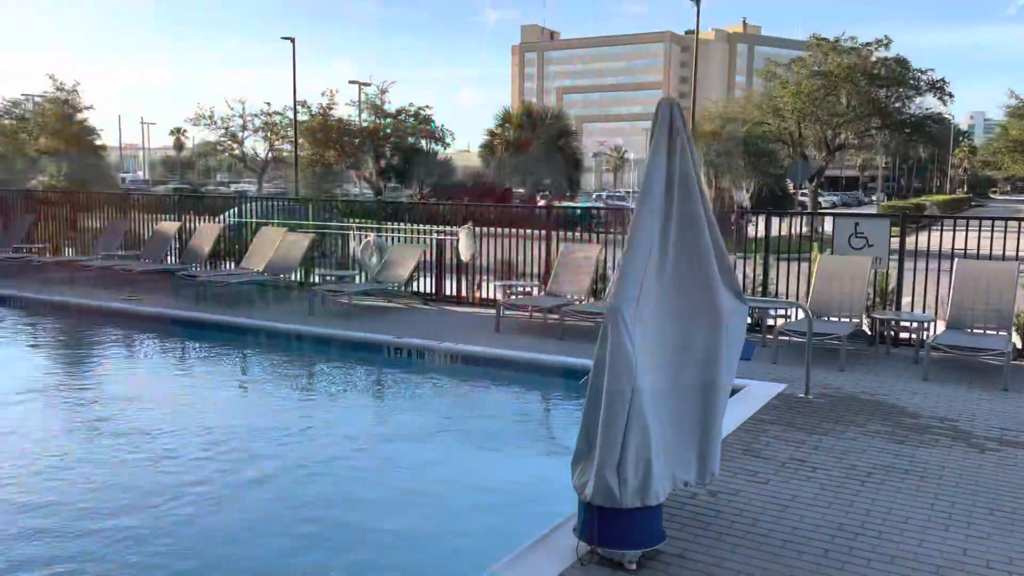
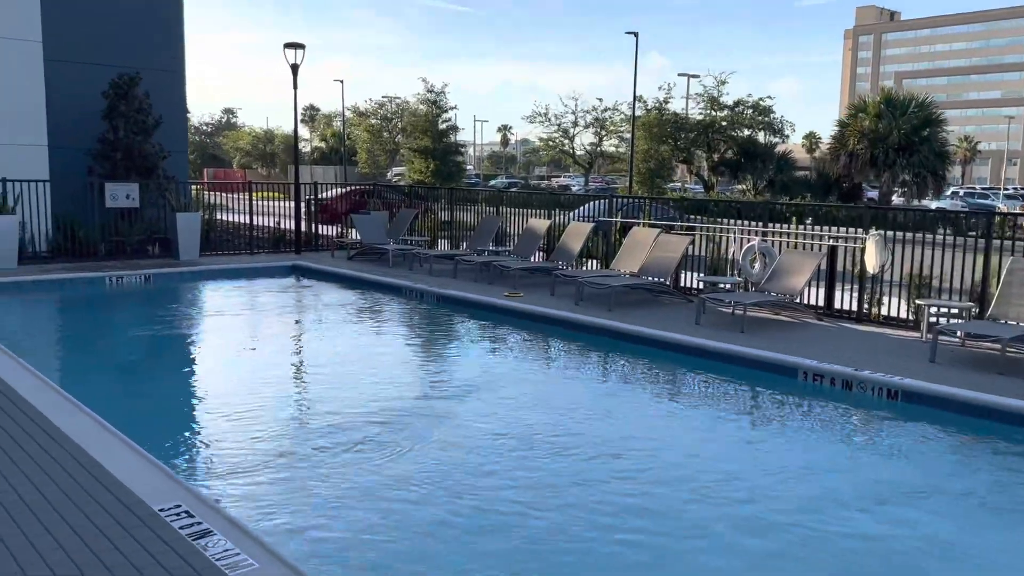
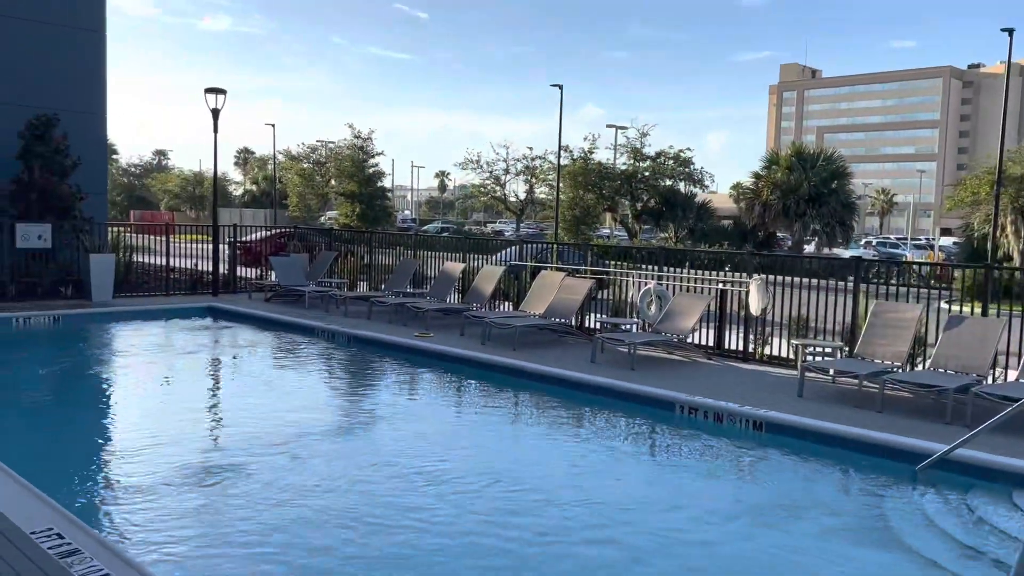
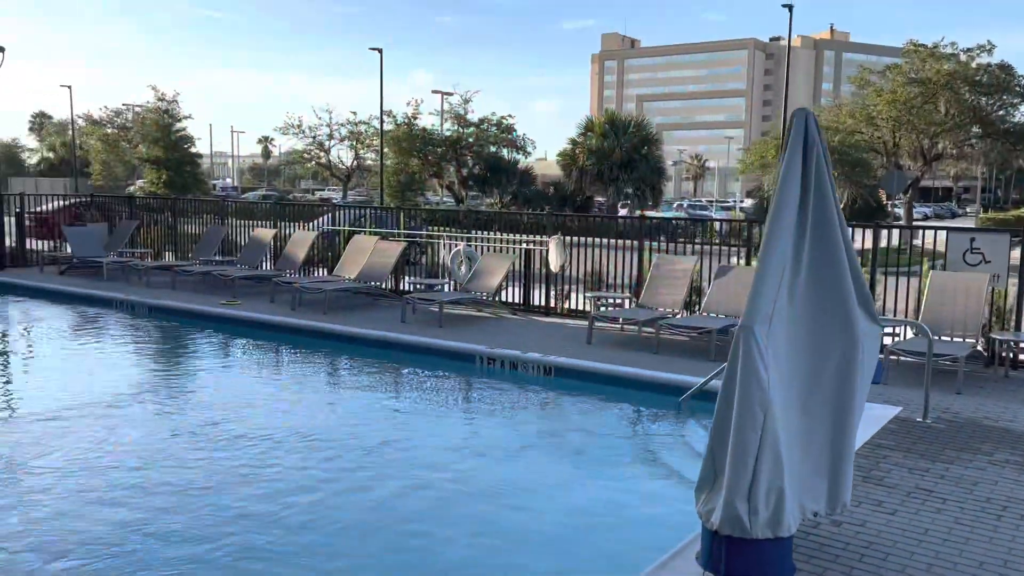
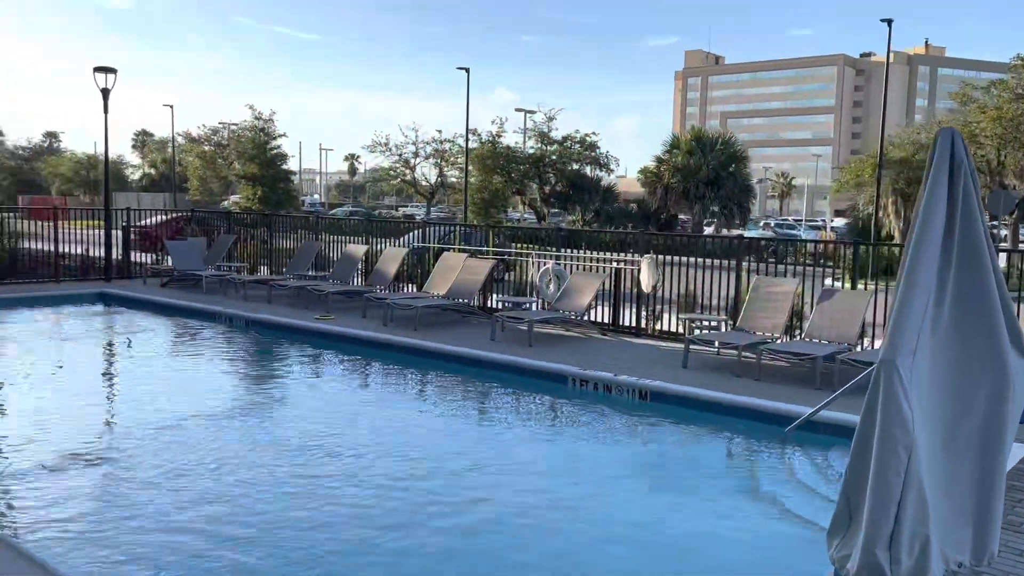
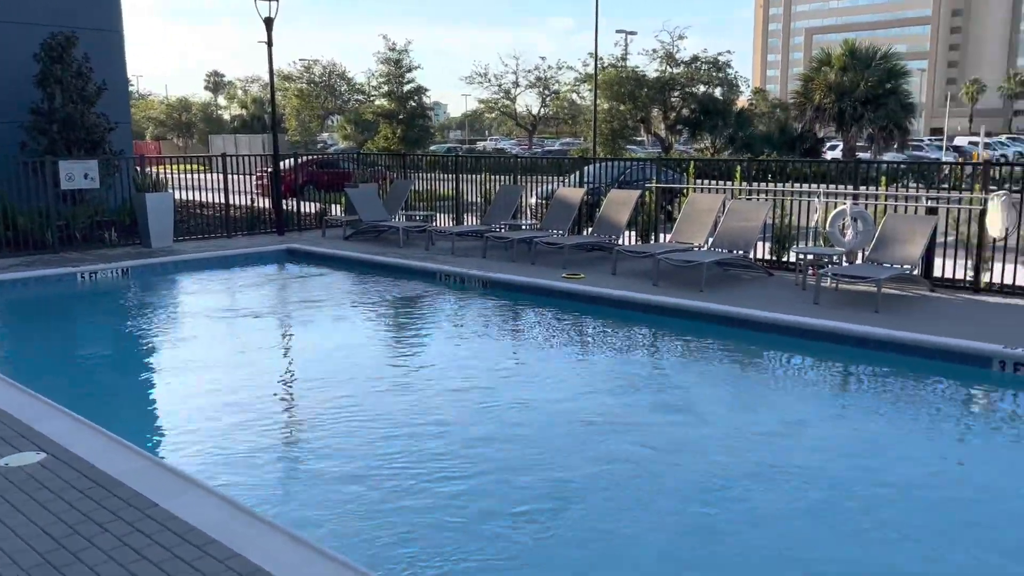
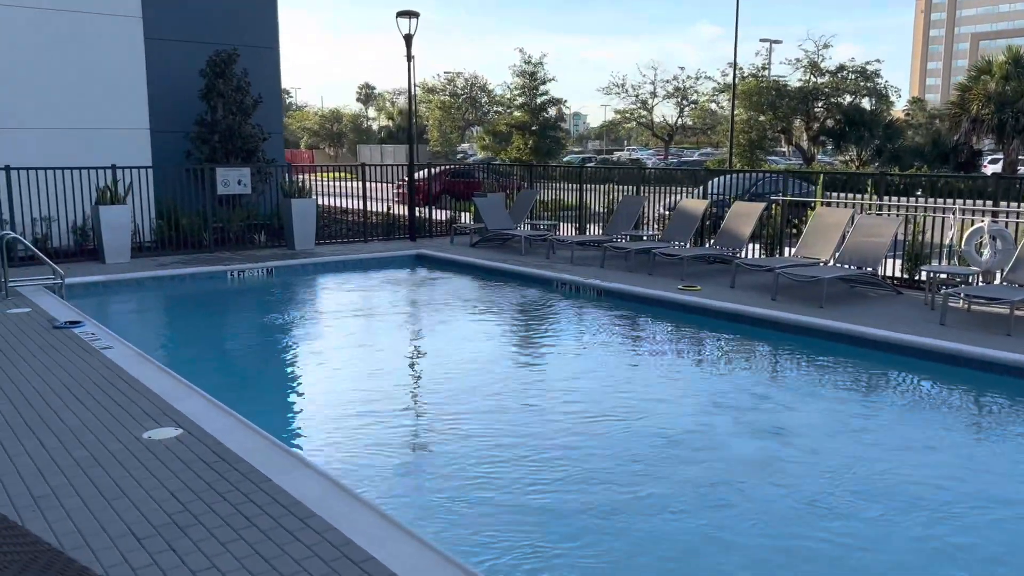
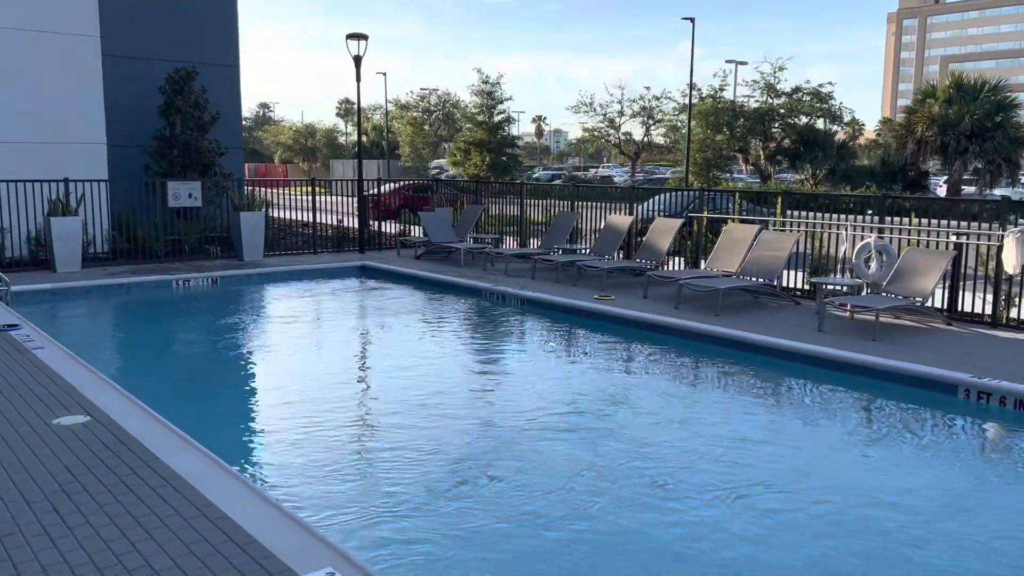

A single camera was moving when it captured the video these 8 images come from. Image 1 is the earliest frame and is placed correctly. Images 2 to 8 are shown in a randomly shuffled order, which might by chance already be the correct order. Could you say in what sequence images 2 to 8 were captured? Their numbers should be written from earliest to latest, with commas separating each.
4, 5, 3, 2, 8, 7, 6
